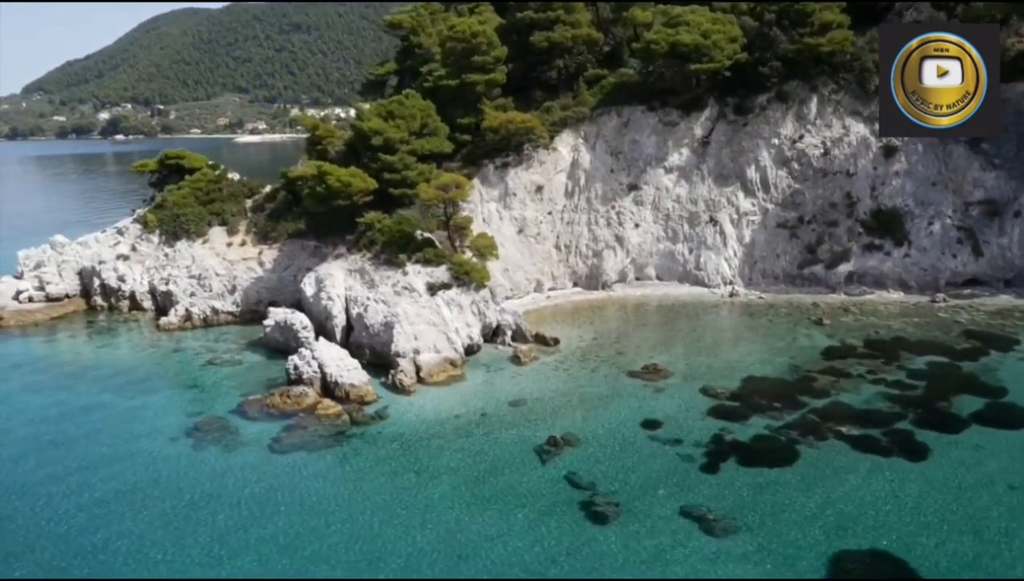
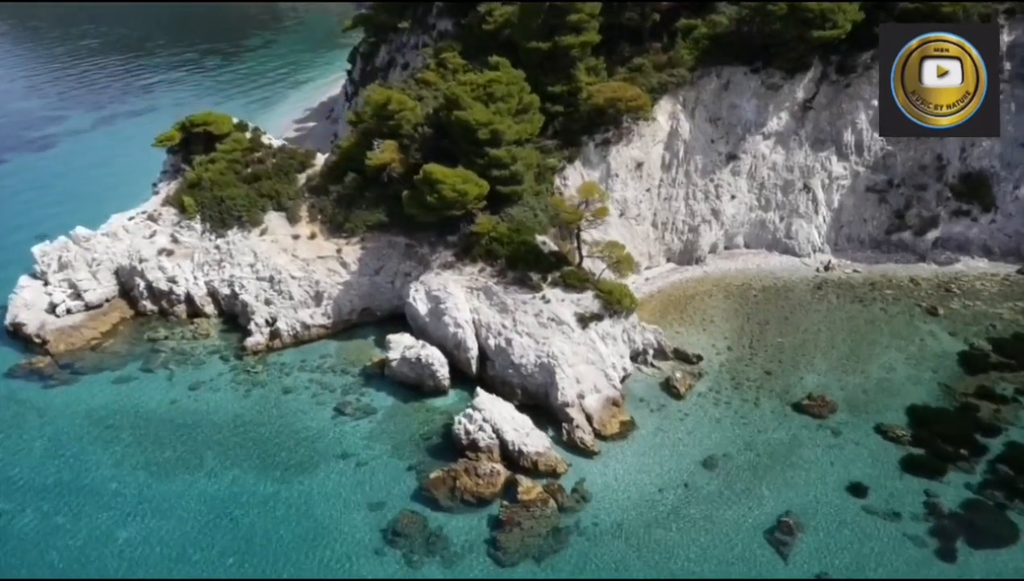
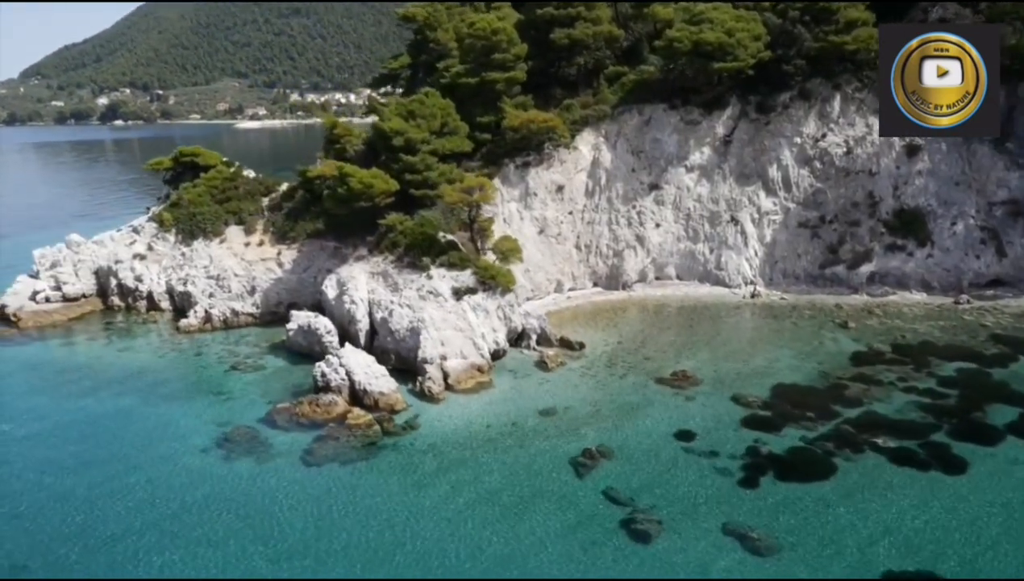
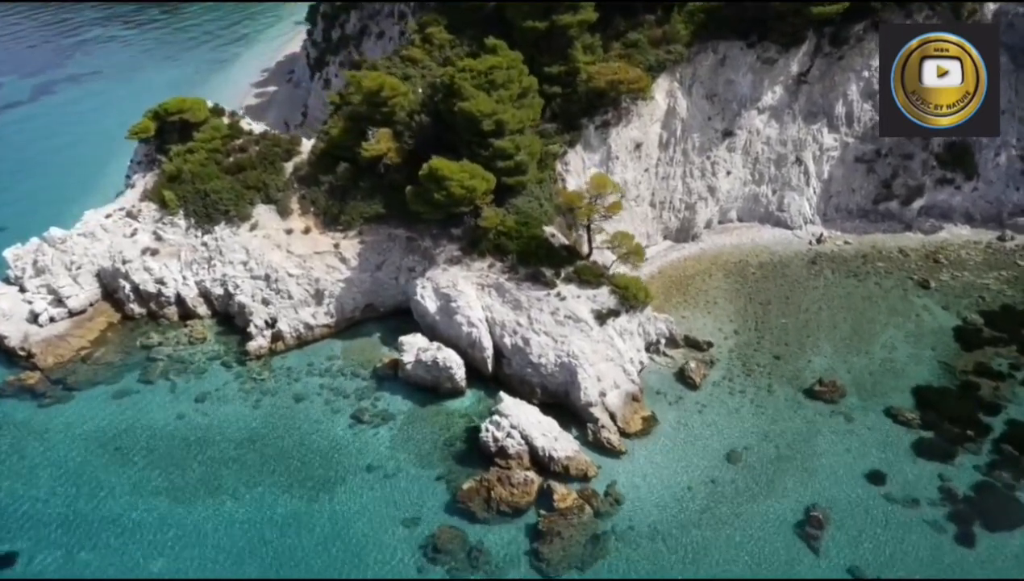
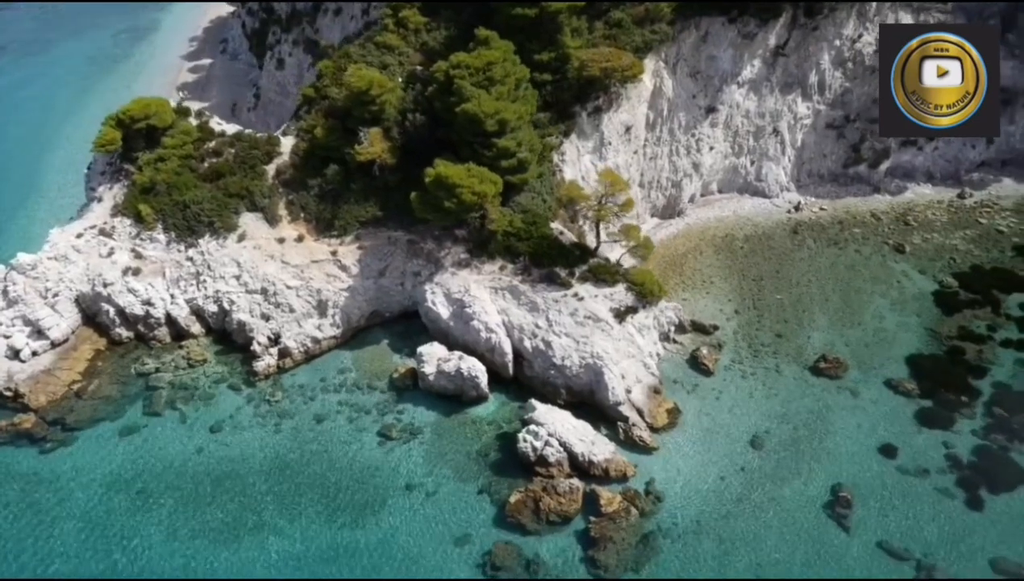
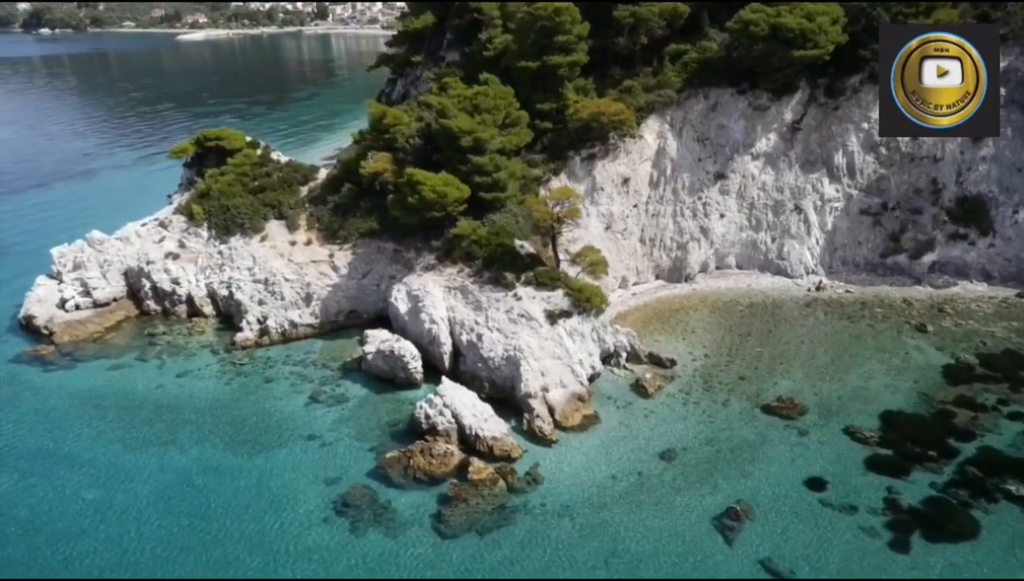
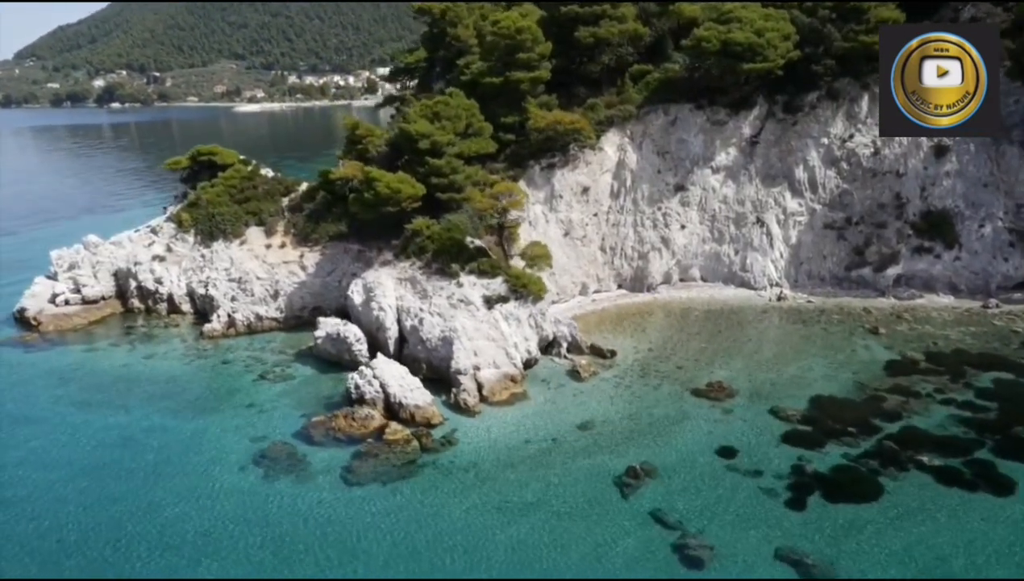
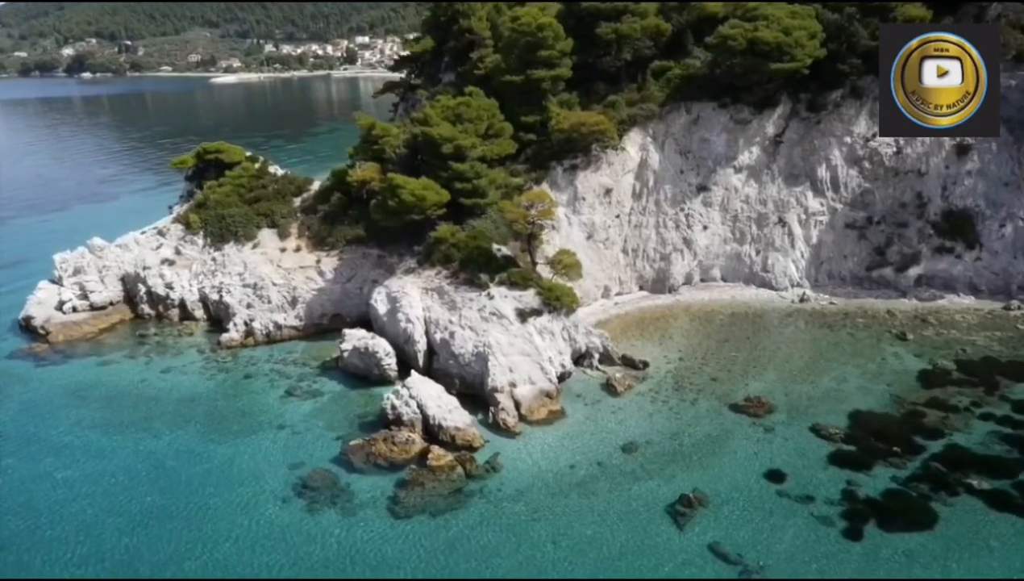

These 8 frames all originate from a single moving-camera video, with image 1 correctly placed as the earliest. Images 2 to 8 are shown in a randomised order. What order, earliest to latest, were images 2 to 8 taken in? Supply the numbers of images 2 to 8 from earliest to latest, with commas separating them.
3, 7, 8, 6, 2, 4, 5
